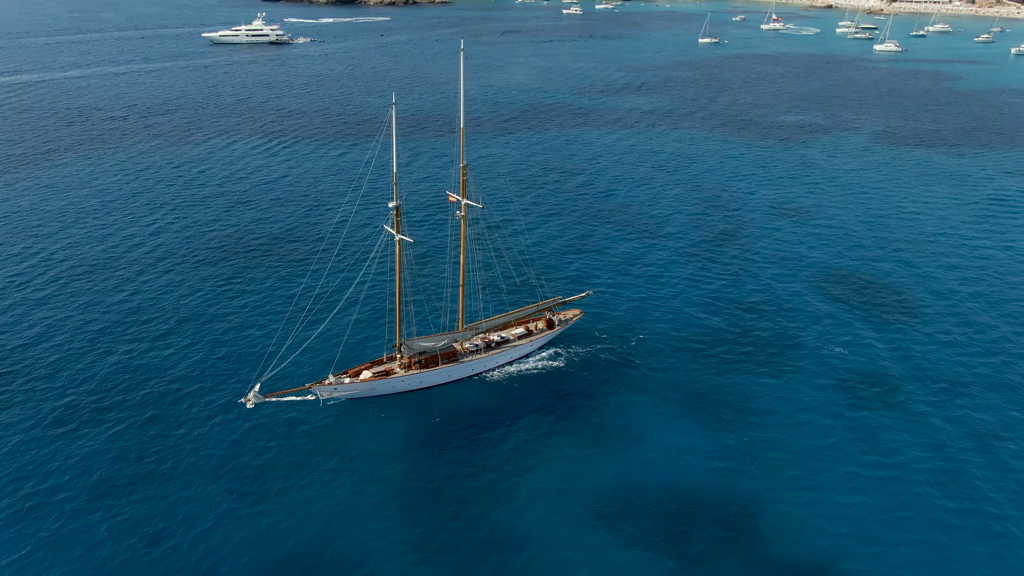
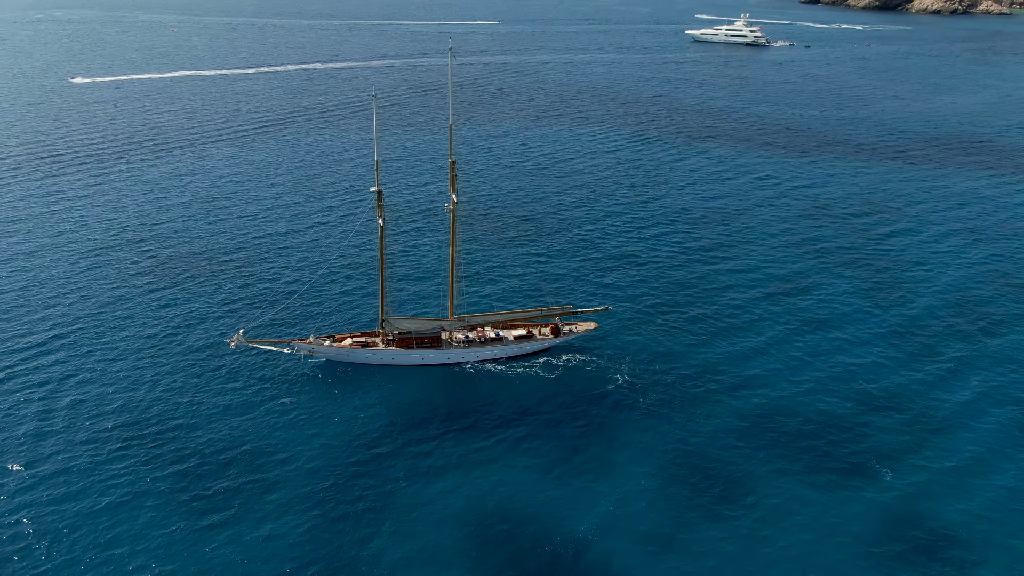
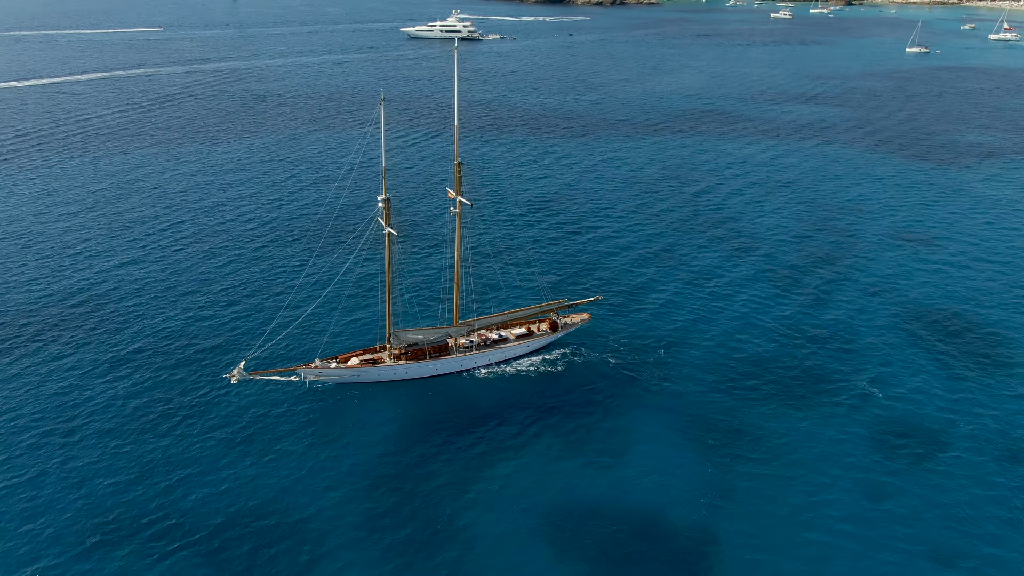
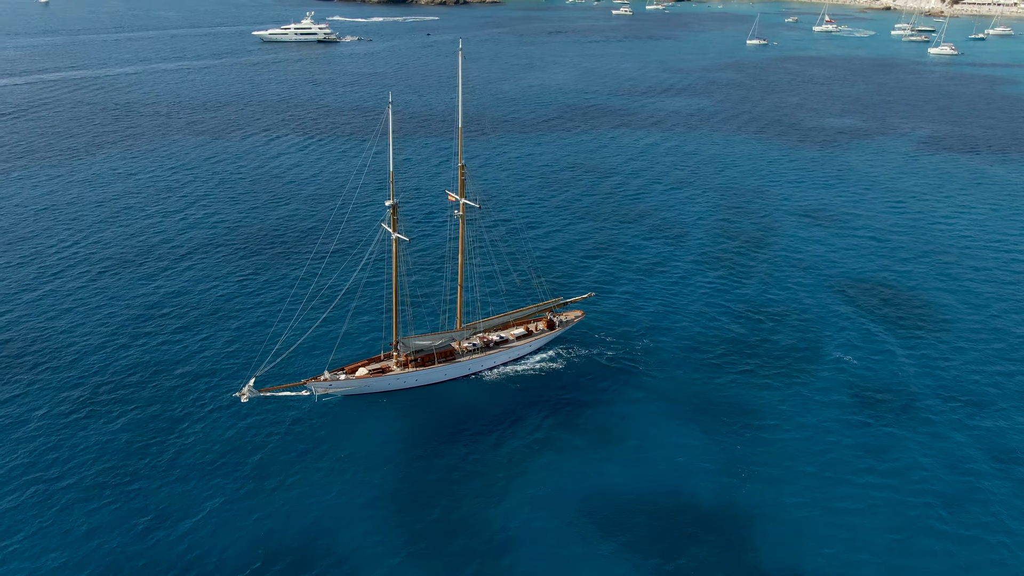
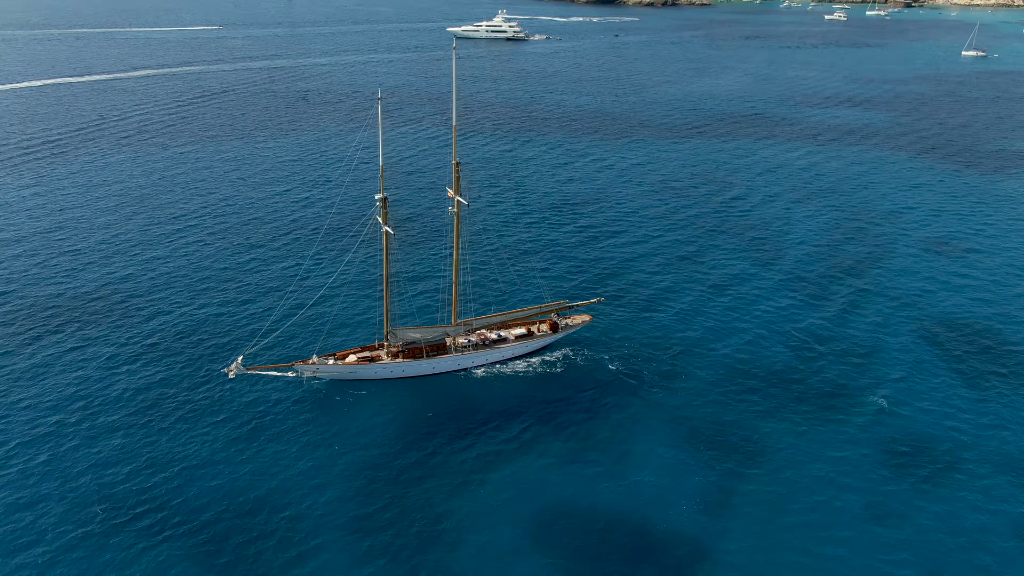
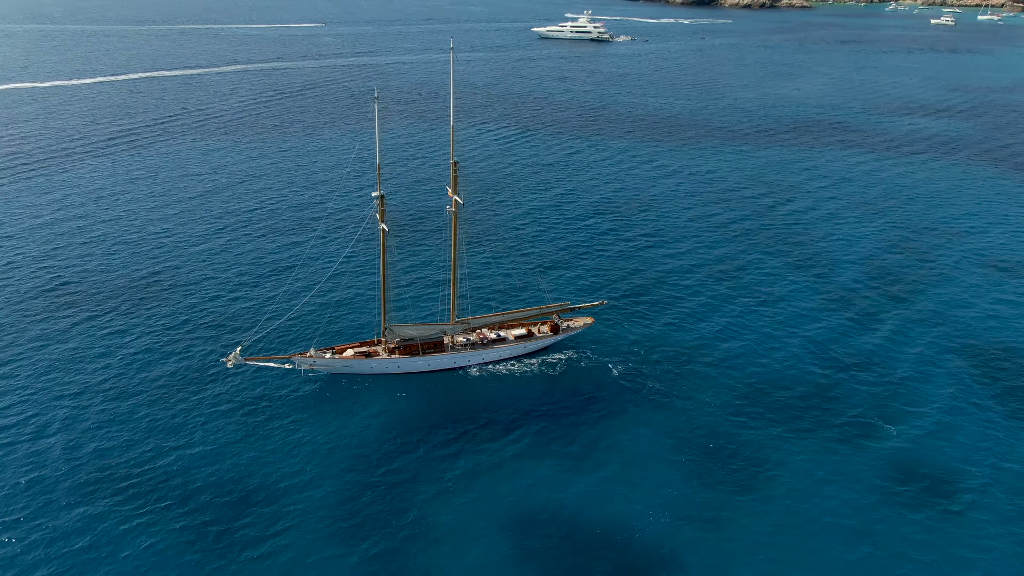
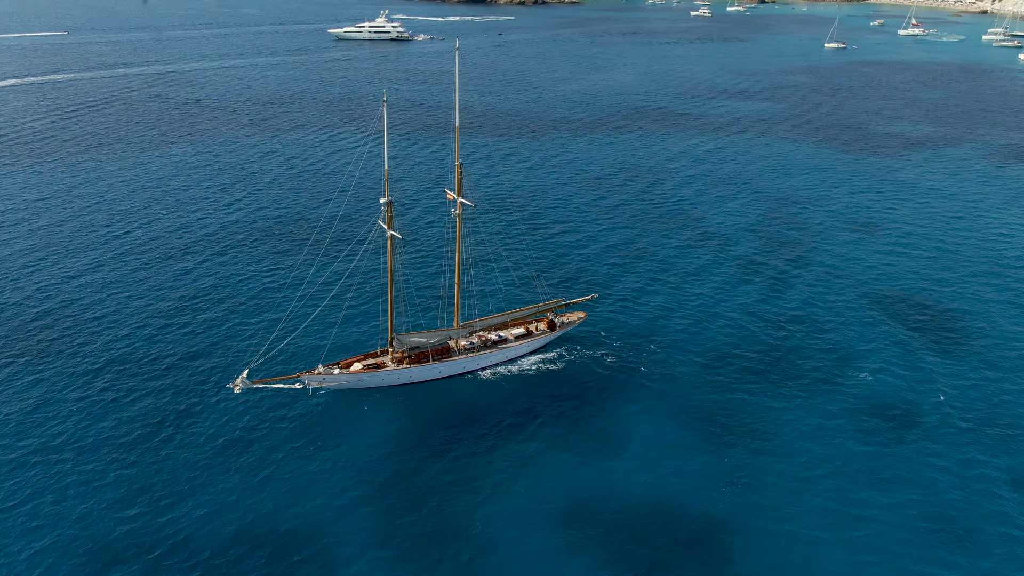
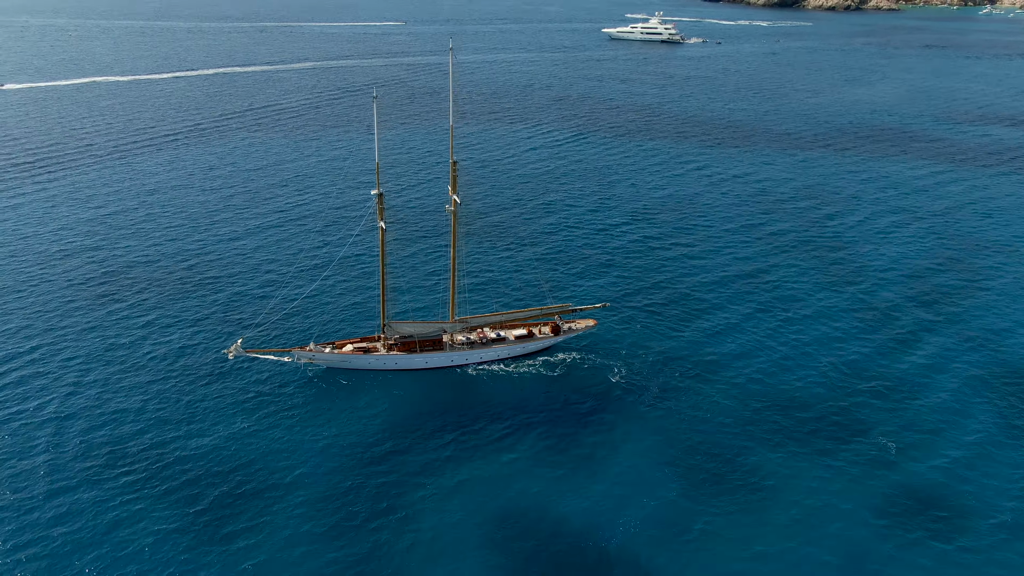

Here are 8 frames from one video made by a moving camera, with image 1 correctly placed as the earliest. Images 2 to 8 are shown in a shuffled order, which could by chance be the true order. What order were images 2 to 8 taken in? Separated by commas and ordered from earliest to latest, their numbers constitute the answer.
4, 7, 3, 5, 6, 8, 2
